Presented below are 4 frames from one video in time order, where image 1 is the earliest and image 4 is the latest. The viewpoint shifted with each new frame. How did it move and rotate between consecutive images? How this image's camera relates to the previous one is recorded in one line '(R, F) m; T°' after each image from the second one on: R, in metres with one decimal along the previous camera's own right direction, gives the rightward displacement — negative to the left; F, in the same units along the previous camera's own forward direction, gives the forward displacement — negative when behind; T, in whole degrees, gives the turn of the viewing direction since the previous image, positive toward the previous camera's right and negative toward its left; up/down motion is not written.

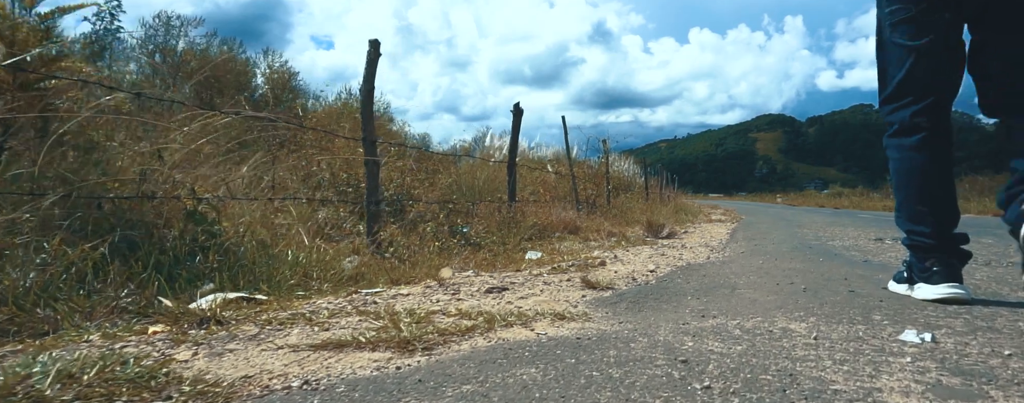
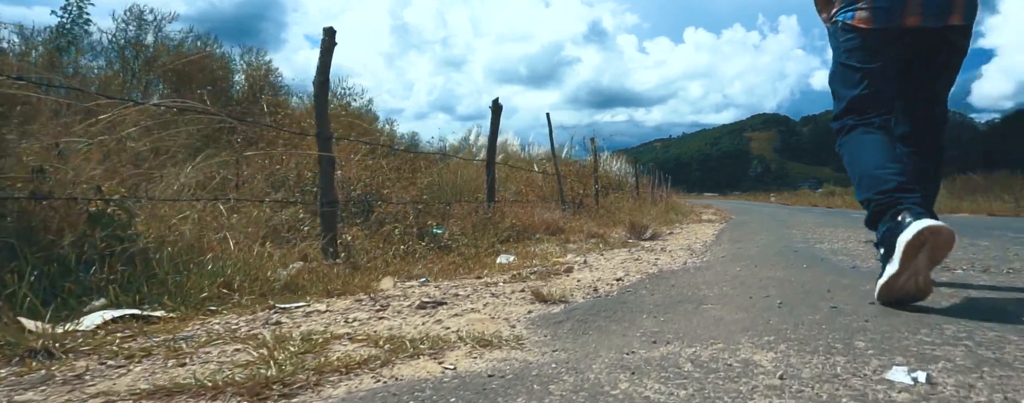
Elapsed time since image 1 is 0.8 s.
(+0.2, +0.3) m; 0°
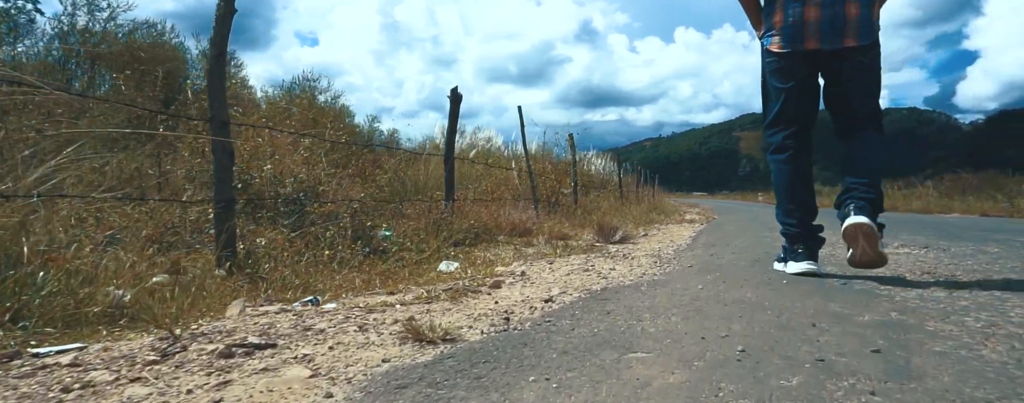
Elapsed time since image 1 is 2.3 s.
(+0.4, +0.7) m; +1°
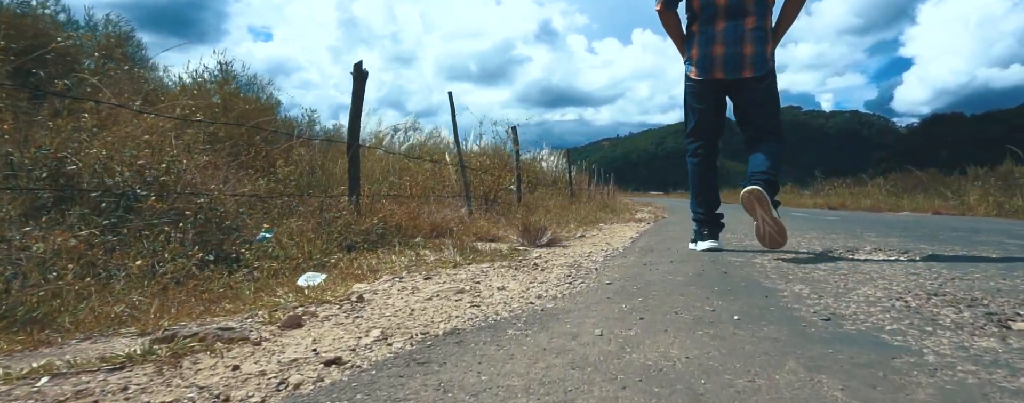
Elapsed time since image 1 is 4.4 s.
(+0.5, +1.1) m; +4°
